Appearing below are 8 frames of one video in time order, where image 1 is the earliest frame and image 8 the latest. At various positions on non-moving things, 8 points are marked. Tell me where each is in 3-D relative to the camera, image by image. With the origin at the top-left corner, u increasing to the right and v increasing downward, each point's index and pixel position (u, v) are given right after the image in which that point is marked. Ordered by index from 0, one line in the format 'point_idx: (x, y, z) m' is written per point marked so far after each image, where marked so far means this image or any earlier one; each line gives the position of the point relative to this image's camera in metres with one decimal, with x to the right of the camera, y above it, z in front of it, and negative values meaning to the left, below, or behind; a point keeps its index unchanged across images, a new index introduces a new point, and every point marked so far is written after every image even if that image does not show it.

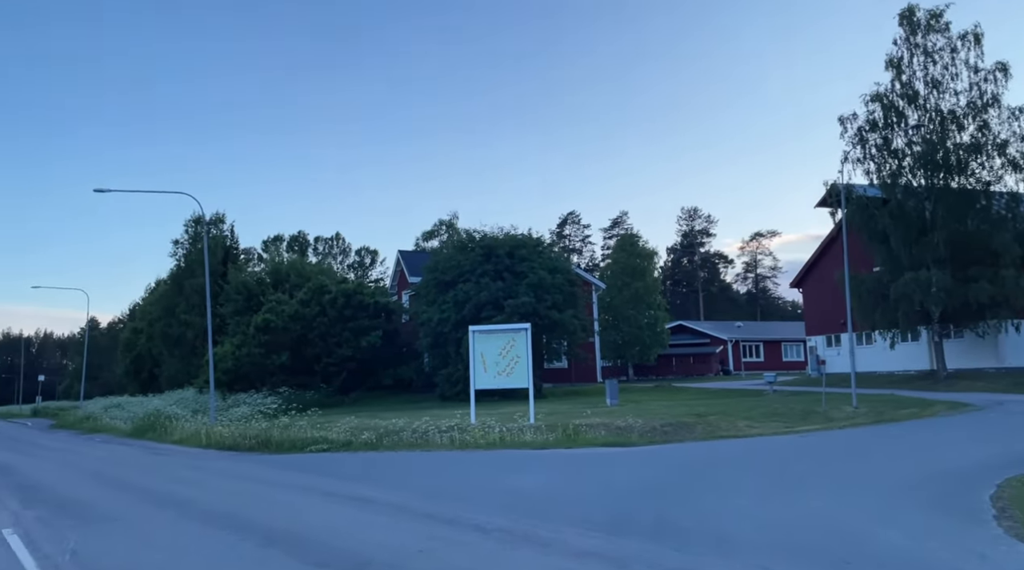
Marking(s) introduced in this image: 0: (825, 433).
0: (+7.6, -3.6, +19.8) m
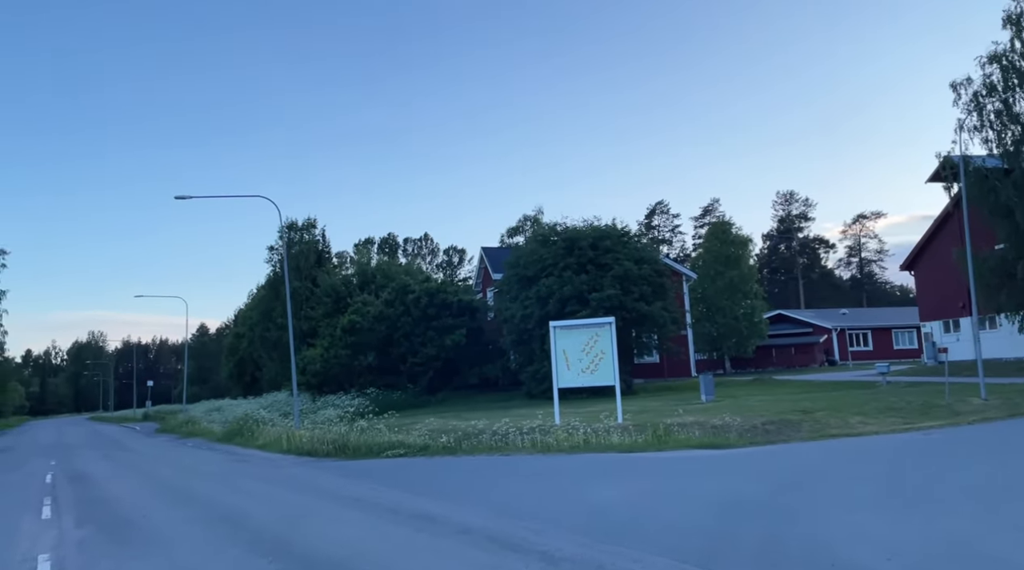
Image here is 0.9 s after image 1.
0: (+9.5, -3.2, +17.8) m
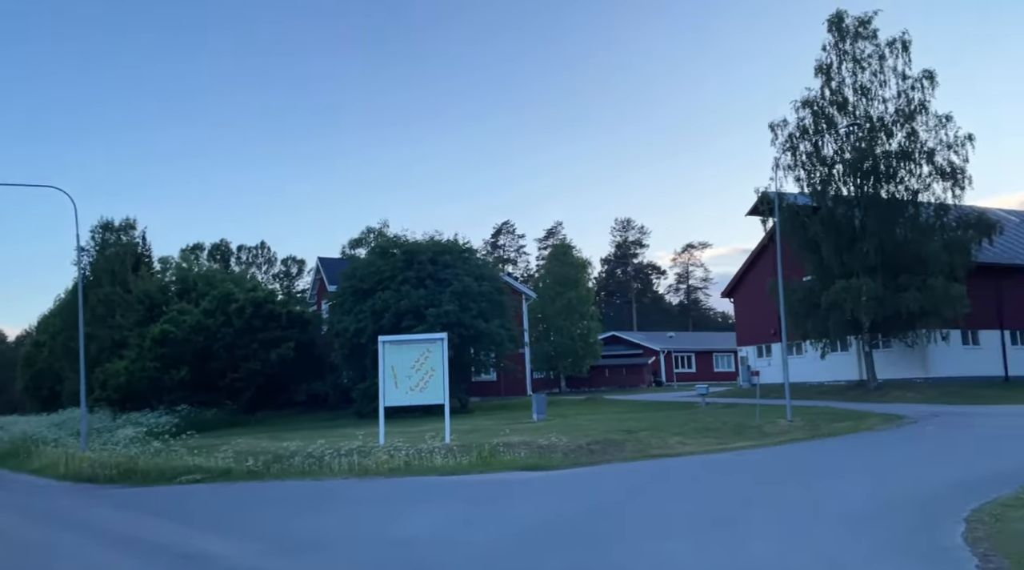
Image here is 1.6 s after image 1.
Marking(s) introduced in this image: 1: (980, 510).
0: (+5.7, -3.8, +18.8) m
1: (+5.8, -2.8, +10.1) m
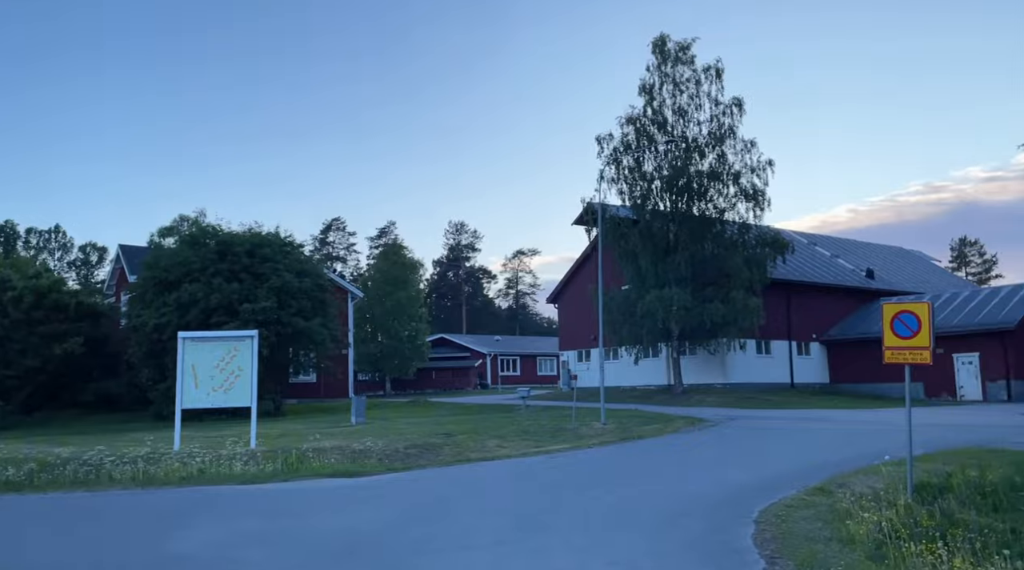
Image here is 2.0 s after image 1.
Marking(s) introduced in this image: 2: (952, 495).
0: (+1.4, -4.0, +19.2) m
1: (+3.3, -3.0, +10.7) m
2: (+6.4, -3.0, +11.8) m
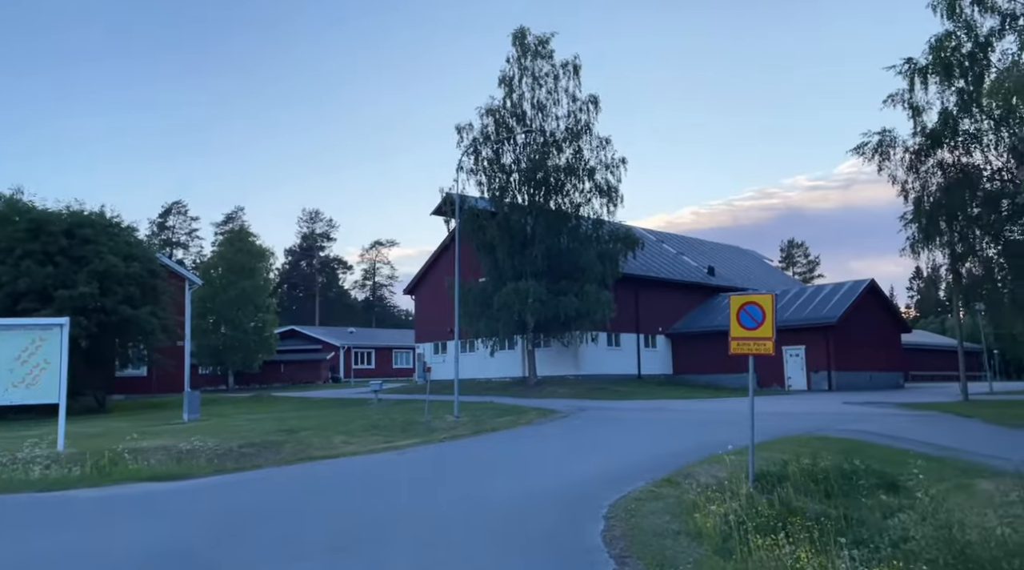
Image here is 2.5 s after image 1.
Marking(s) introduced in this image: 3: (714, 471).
0: (-2.0, -3.7, +18.5) m
1: (+1.3, -2.8, +10.5) m
2: (+4.2, -2.9, +12.2) m
3: (+3.4, -3.1, +13.5) m
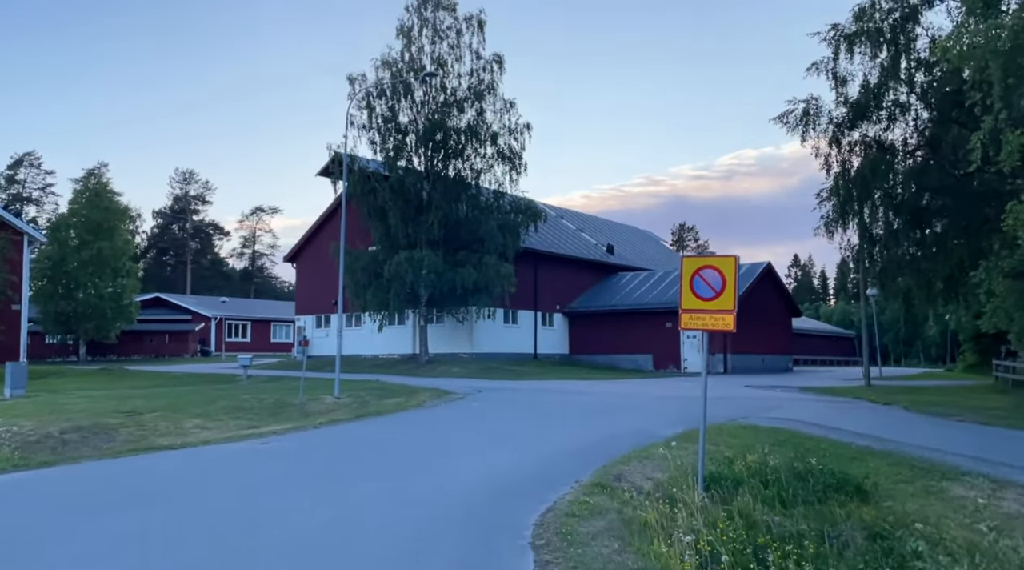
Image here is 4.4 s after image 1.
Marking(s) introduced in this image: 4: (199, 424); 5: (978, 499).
0: (-4.1, -2.9, +15.5) m
1: (+0.3, -2.3, +7.9) m
2: (+2.9, -2.5, +10.0) m
3: (+1.9, -2.5, +11.1) m
4: (-6.4, -2.9, +16.7) m
5: (+5.9, -2.7, +10.3) m
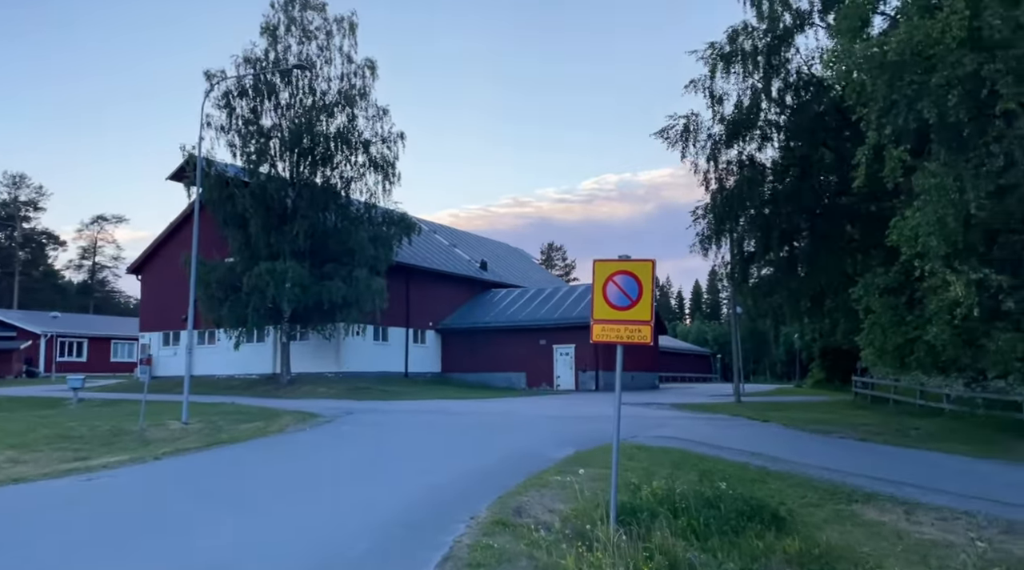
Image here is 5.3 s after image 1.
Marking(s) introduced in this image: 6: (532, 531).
0: (-6.1, -3.0, +13.2) m
1: (-0.6, -2.3, +6.5) m
2: (+1.6, -2.6, +8.9) m
3: (+0.5, -2.6, +9.9) m
4: (-8.6, -3.0, +14.1) m
5: (+4.6, -2.8, +9.7) m
6: (+0.2, -2.5, +8.6) m
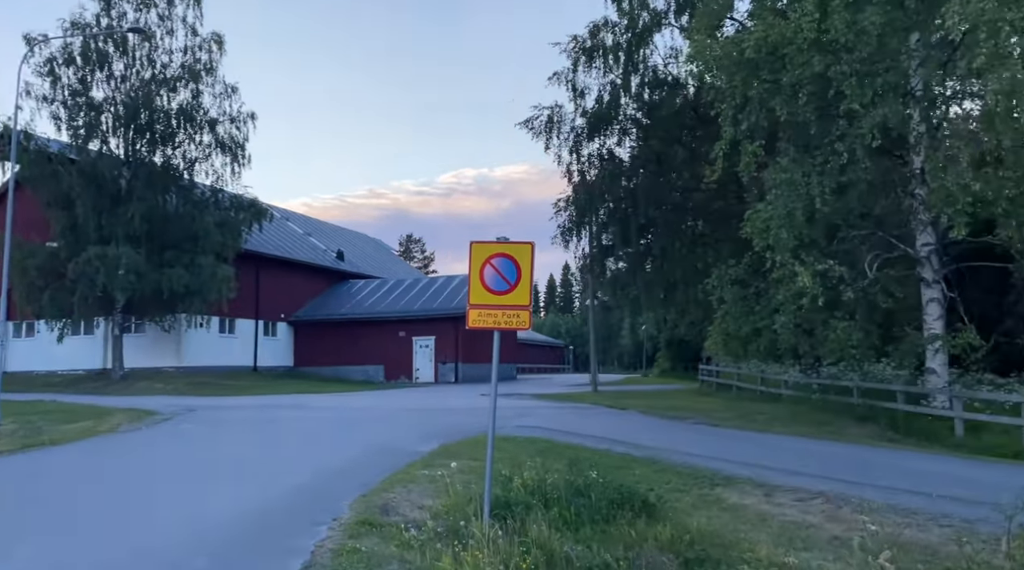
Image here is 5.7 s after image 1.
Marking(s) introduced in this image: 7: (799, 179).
0: (-8.2, -2.8, +11.5) m
1: (-1.5, -2.2, +5.9) m
2: (+0.2, -2.4, +8.7) m
3: (-1.0, -2.5, +9.5) m
4: (-10.7, -2.7, +12.0) m
5: (+3.0, -2.7, +9.9) m
6: (-1.1, -2.4, +8.1) m
7: (+5.8, +2.1, +16.4) m
